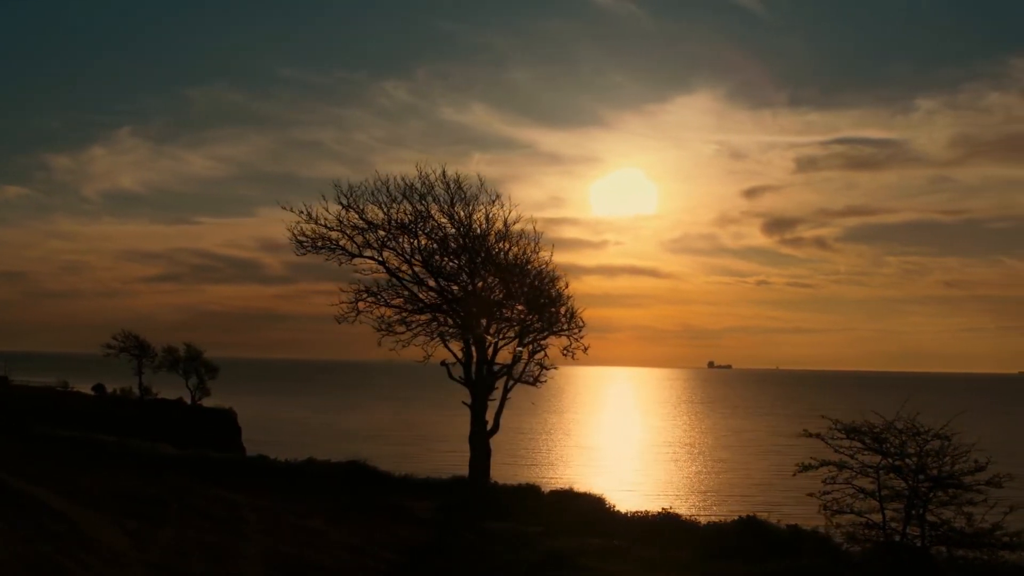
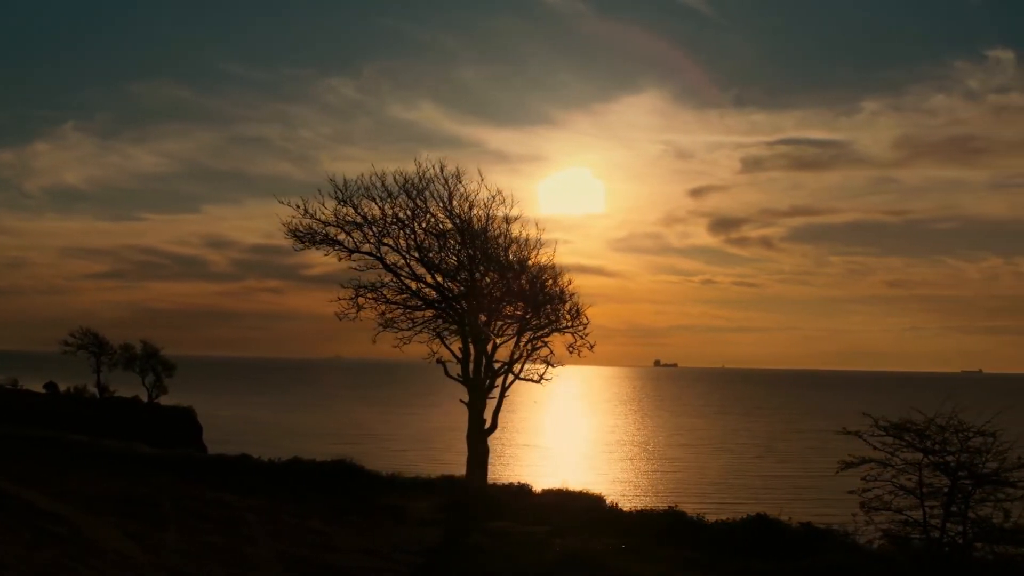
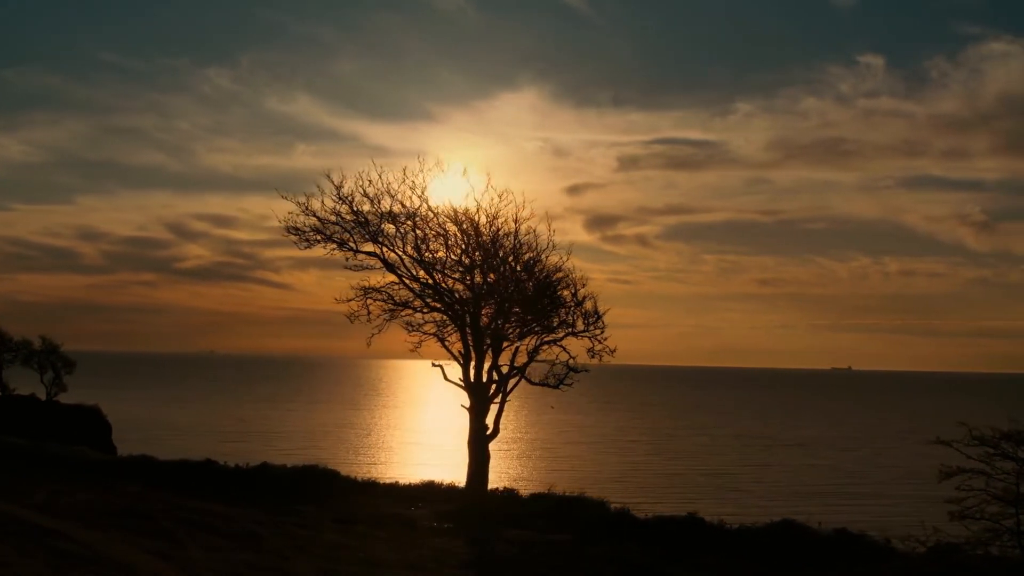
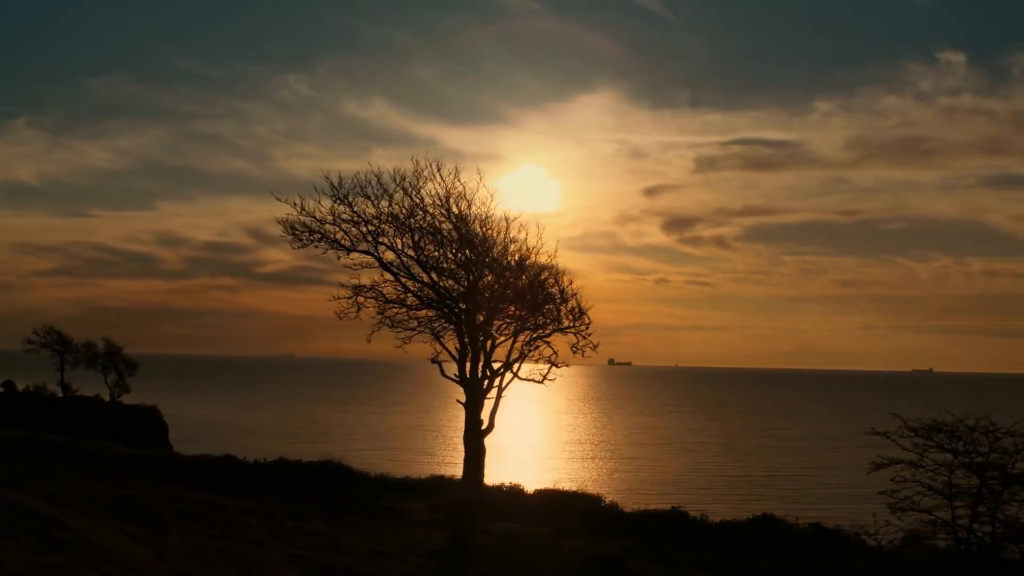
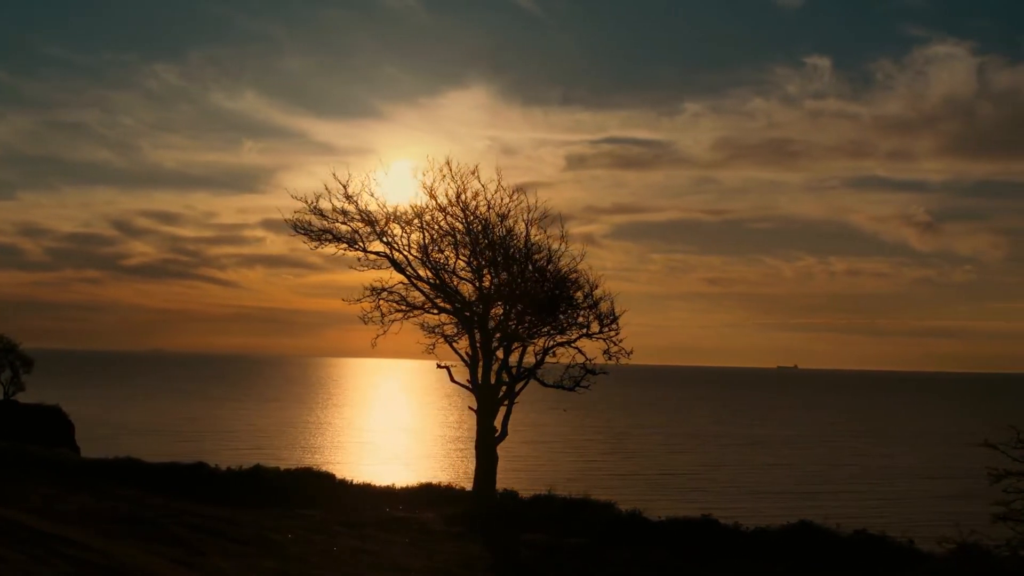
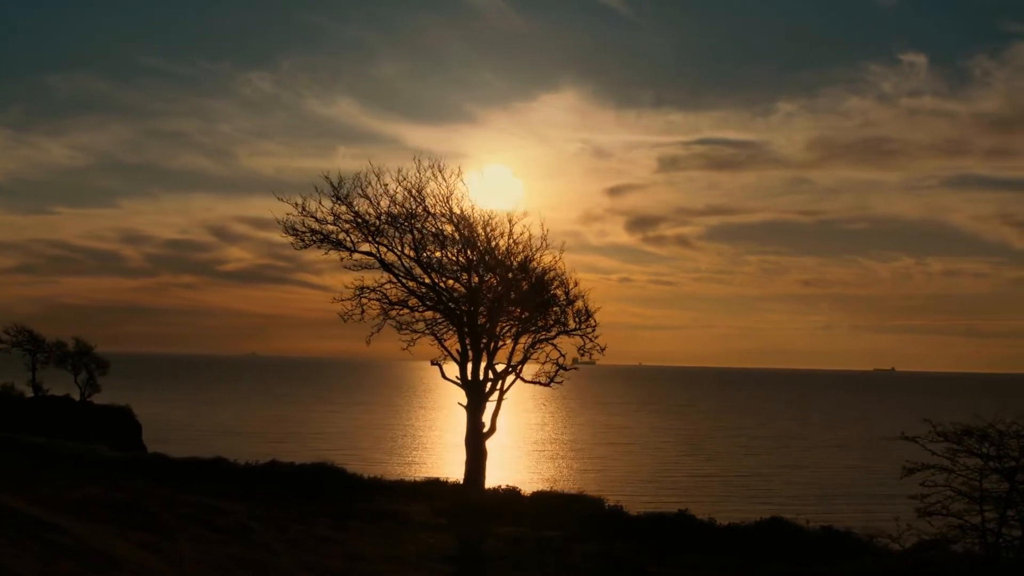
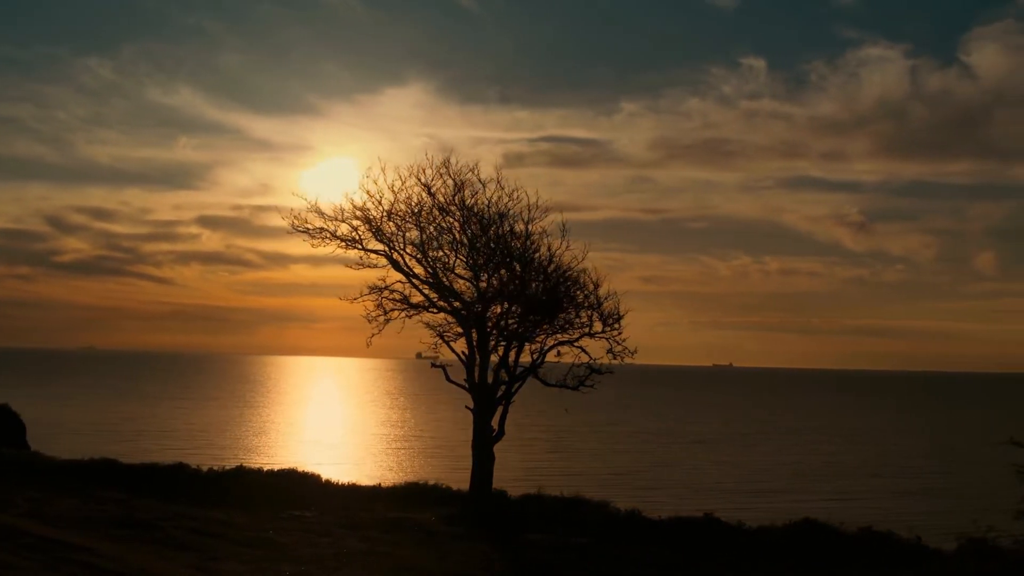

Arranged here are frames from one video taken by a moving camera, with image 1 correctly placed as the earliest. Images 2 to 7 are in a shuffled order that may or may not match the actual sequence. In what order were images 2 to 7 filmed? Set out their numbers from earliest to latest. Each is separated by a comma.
2, 4, 6, 3, 5, 7
